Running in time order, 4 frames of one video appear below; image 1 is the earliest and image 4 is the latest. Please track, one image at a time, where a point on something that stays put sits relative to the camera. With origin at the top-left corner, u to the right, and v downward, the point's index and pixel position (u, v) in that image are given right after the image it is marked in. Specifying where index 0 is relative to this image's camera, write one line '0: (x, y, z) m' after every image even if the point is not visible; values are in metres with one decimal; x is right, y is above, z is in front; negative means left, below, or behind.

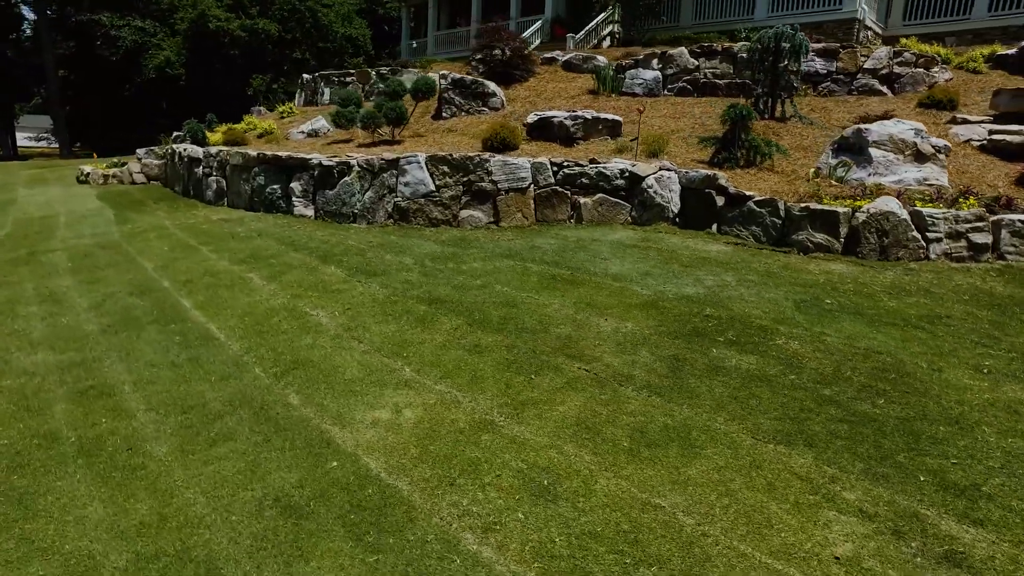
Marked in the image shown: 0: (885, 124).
0: (+4.6, +2.0, +7.9) m
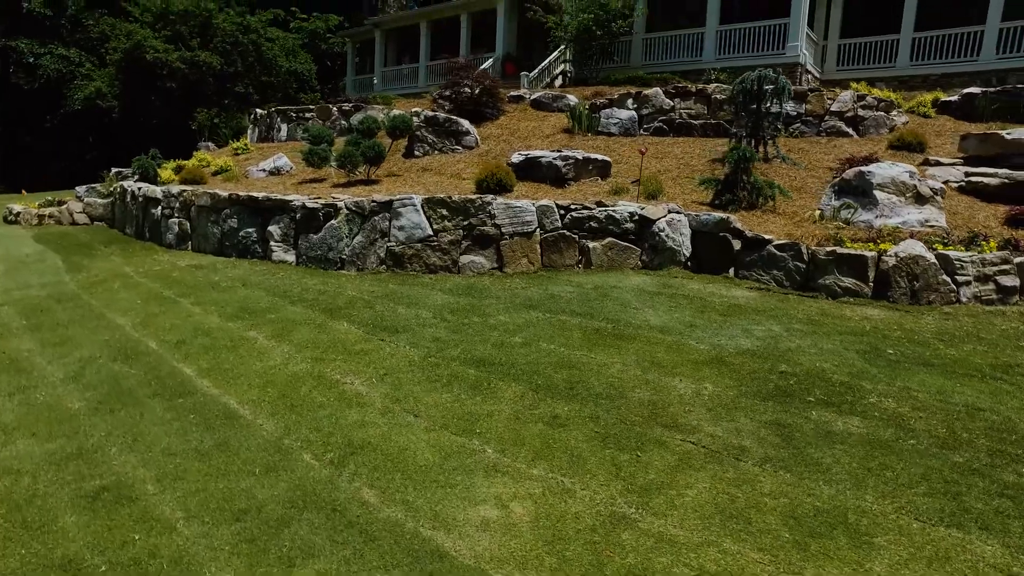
0: (+4.7, +1.5, +8.0) m
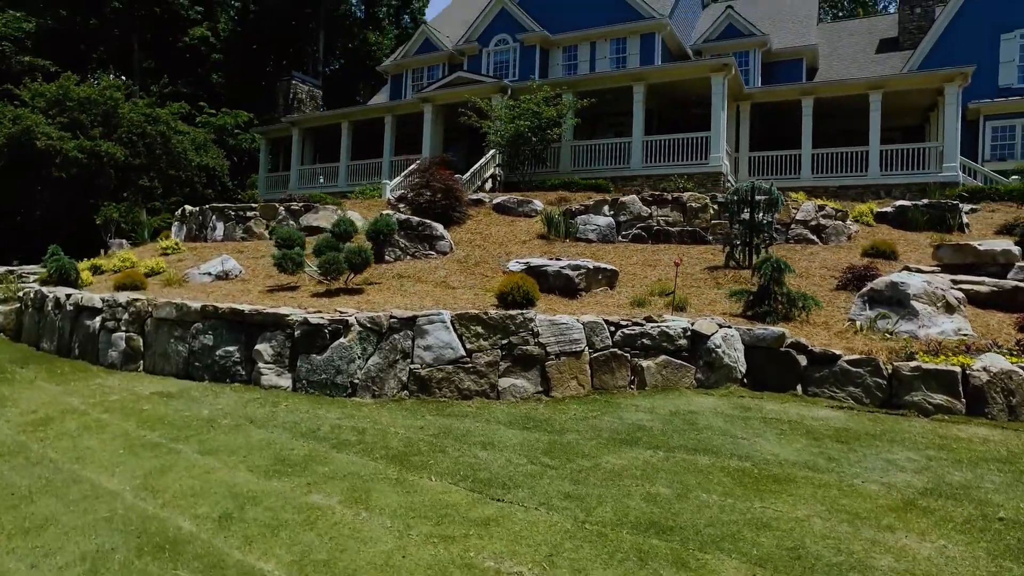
0: (+5.1, +0.1, +8.2) m
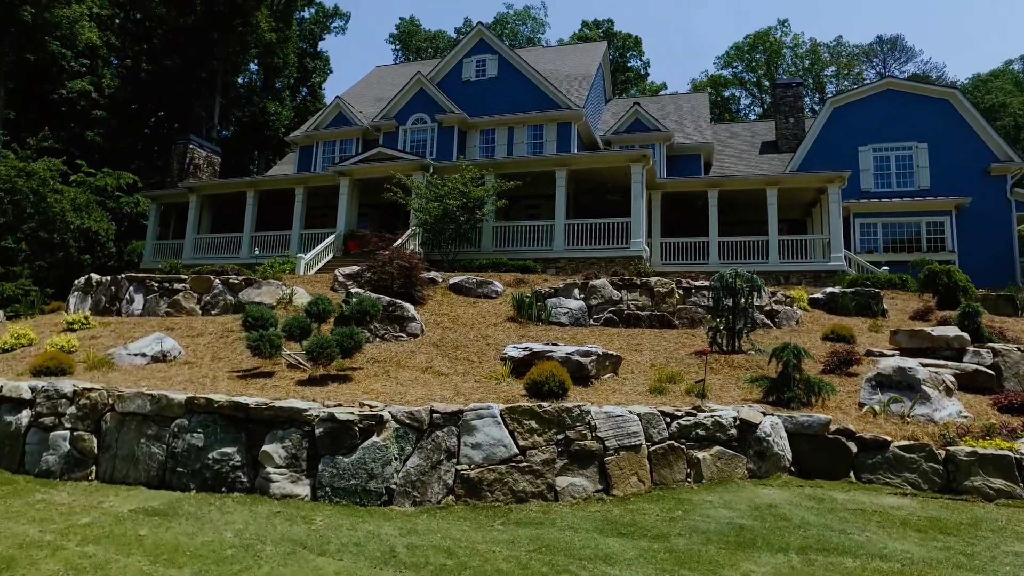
0: (+5.3, -1.0, +8.6) m
